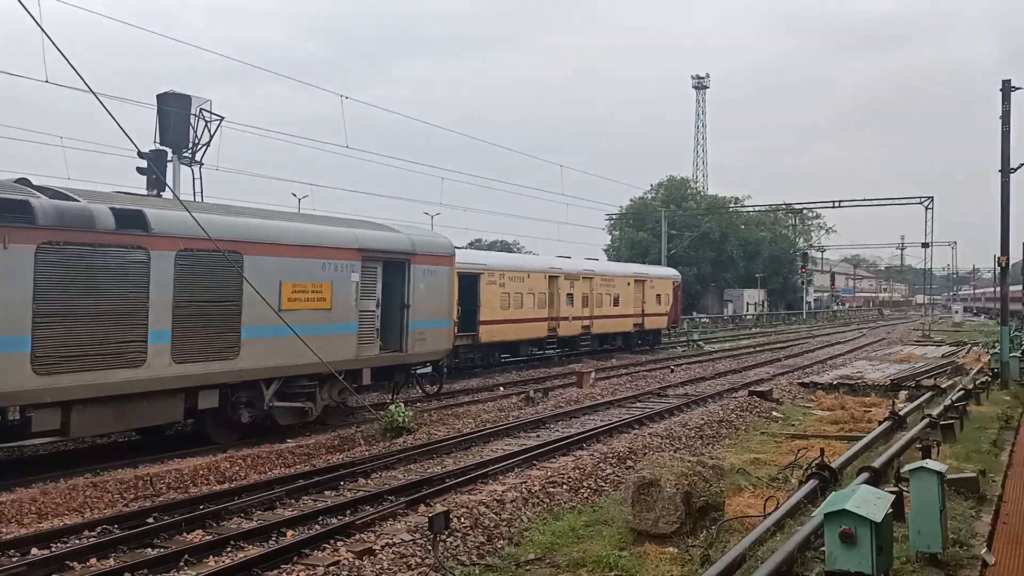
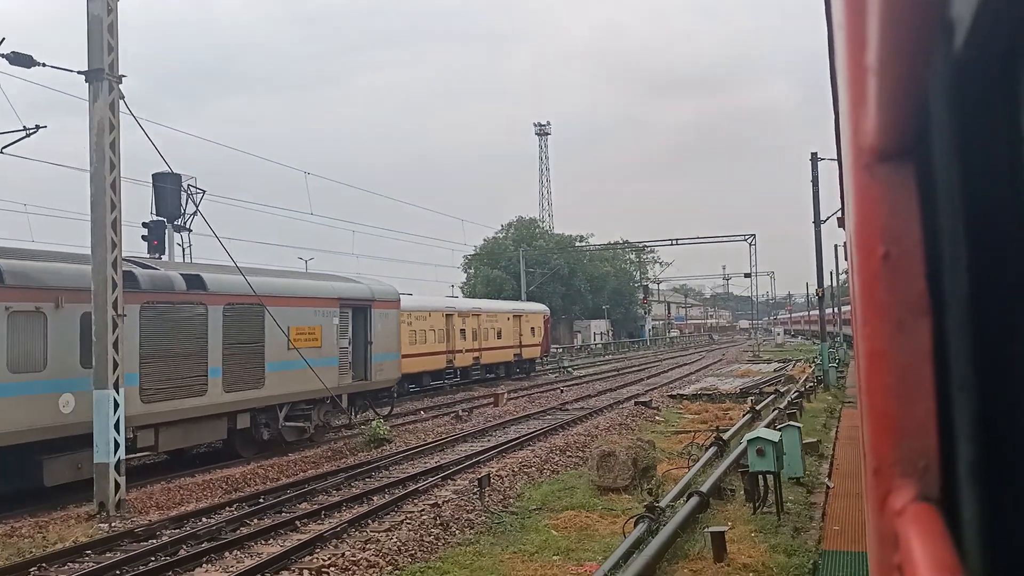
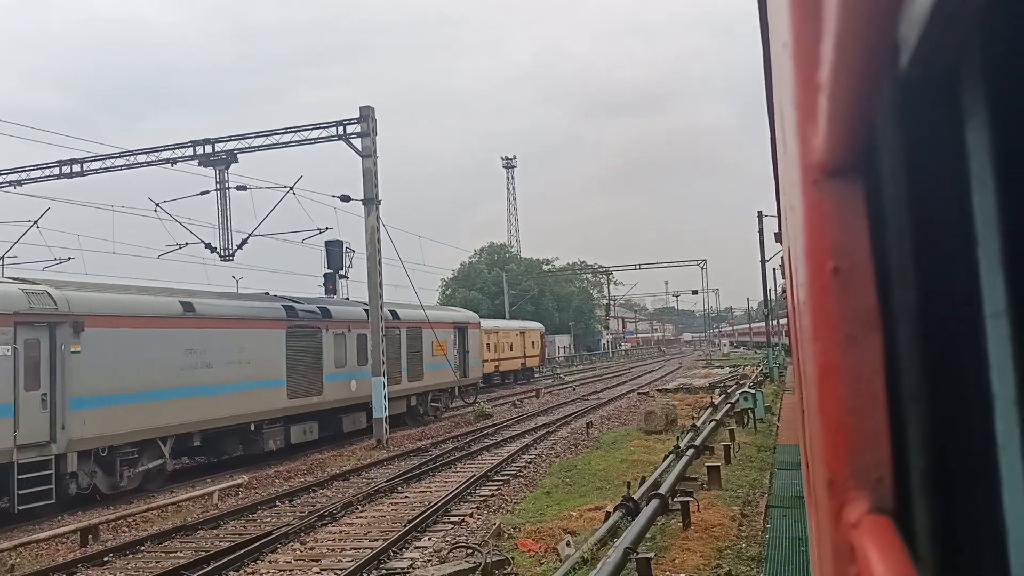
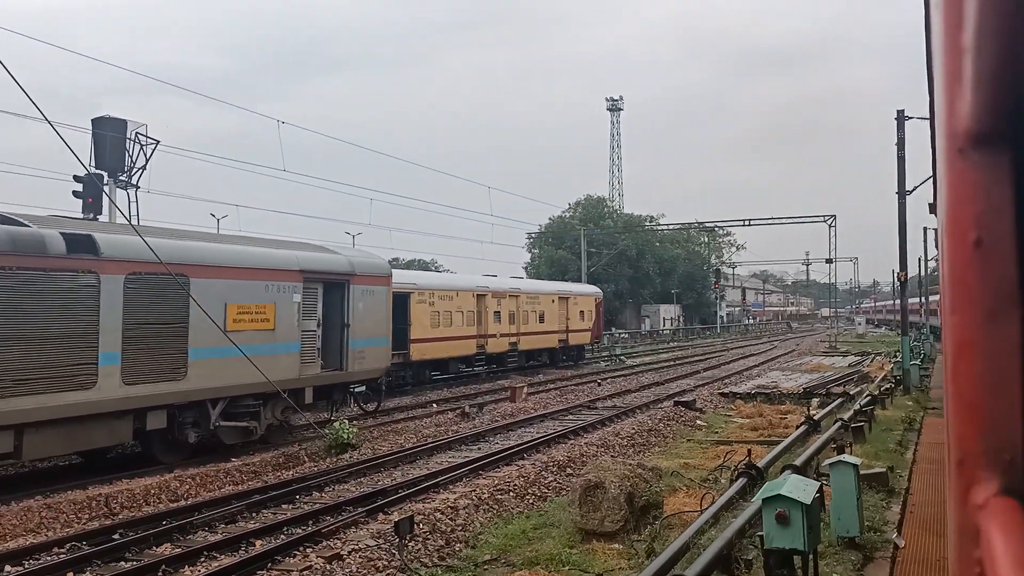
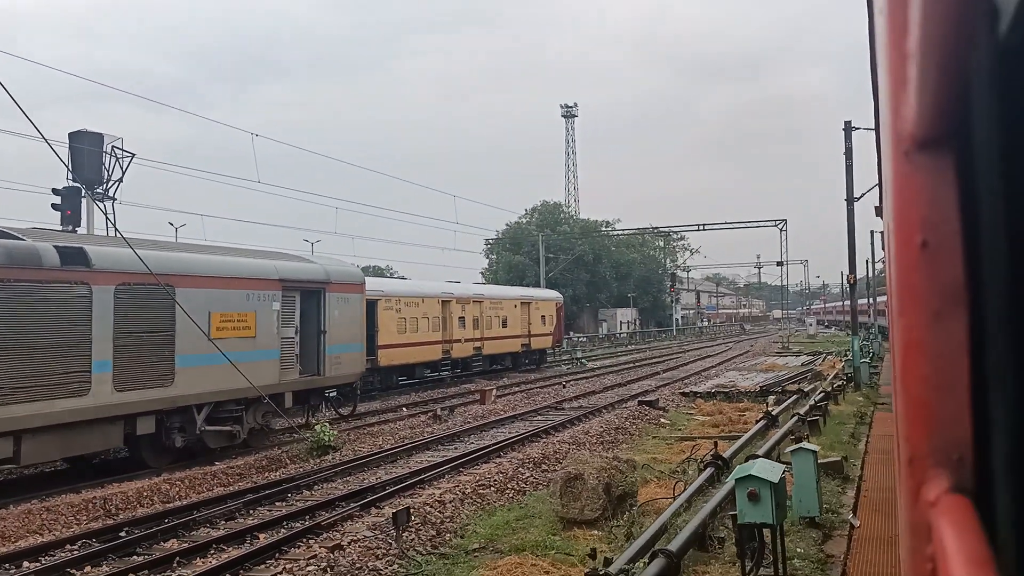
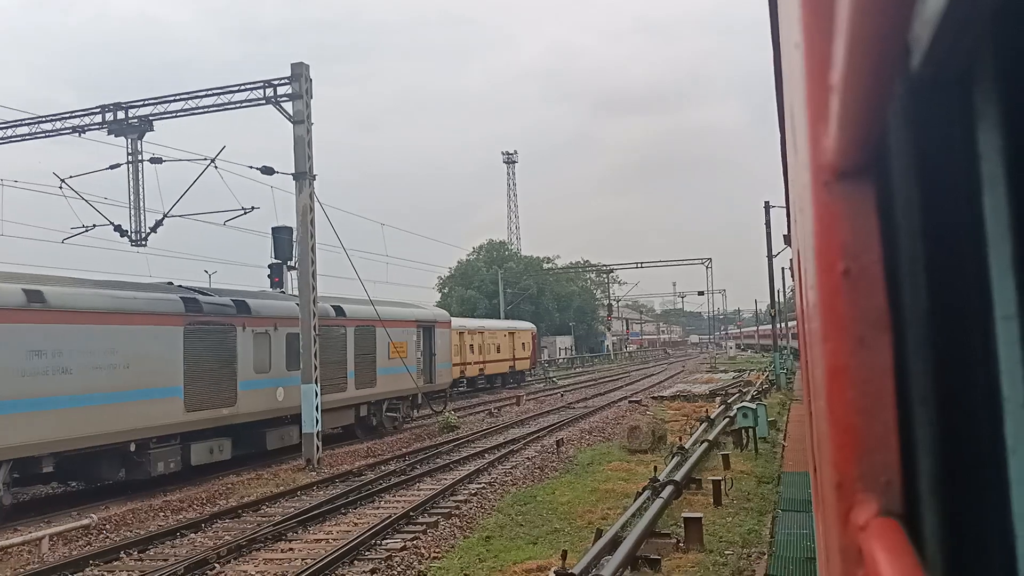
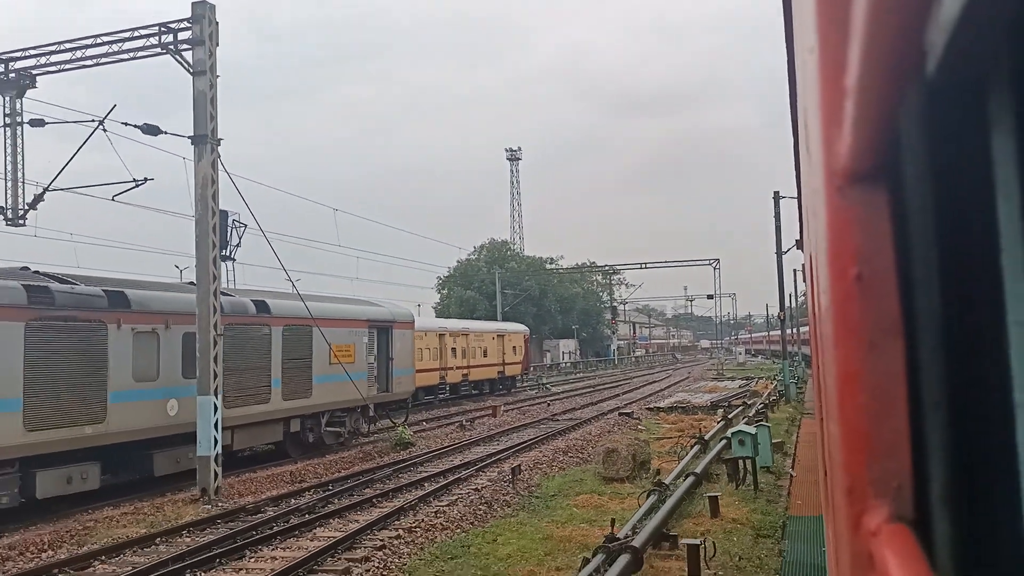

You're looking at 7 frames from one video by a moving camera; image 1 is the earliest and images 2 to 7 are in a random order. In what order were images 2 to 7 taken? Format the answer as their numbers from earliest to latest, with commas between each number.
4, 5, 2, 7, 6, 3
